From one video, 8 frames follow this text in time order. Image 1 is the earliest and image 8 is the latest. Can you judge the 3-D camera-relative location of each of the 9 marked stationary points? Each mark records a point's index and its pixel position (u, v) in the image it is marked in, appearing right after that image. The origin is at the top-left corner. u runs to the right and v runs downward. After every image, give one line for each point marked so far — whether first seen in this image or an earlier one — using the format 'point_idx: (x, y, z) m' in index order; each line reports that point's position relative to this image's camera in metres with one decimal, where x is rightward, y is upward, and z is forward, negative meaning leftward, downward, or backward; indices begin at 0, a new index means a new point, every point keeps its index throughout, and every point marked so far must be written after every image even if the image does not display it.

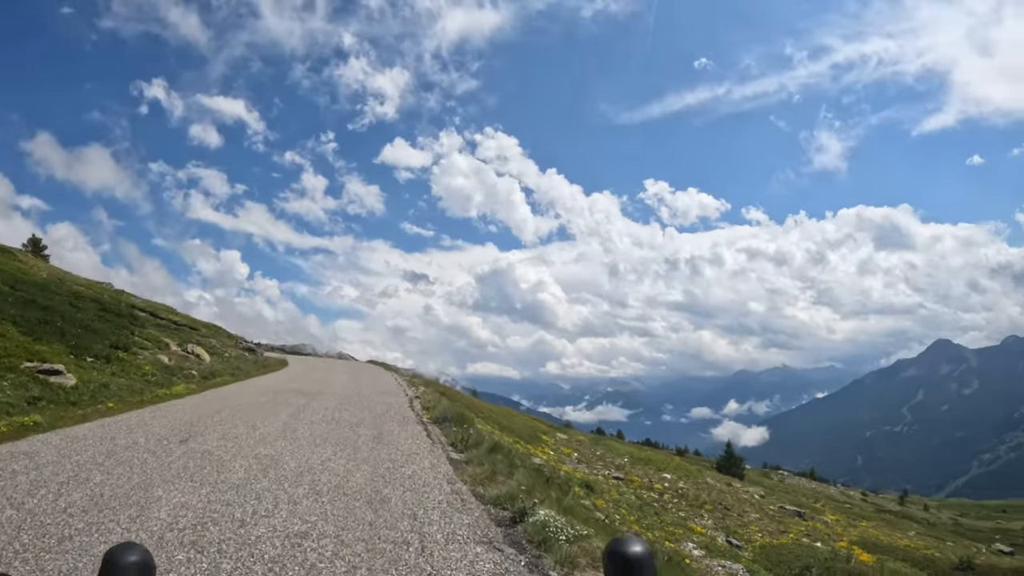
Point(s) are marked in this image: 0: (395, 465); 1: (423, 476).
0: (-3.1, -4.6, +15.3) m
1: (-2.2, -4.5, +14.0) m
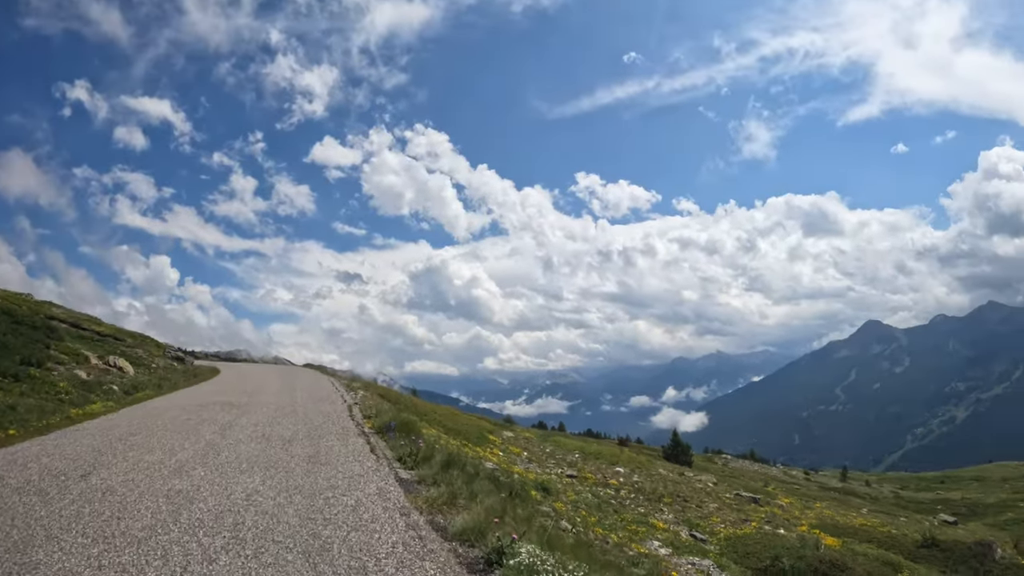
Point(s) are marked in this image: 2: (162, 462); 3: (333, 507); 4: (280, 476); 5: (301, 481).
0: (-3.9, -4.6, +13.2) m
1: (-2.9, -4.5, +11.9) m
2: (-10.6, -5.3, +17.7) m
3: (-3.6, -4.4, +11.8) m
4: (-6.0, -4.9, +15.1) m
5: (-5.1, -4.8, +14.3) m
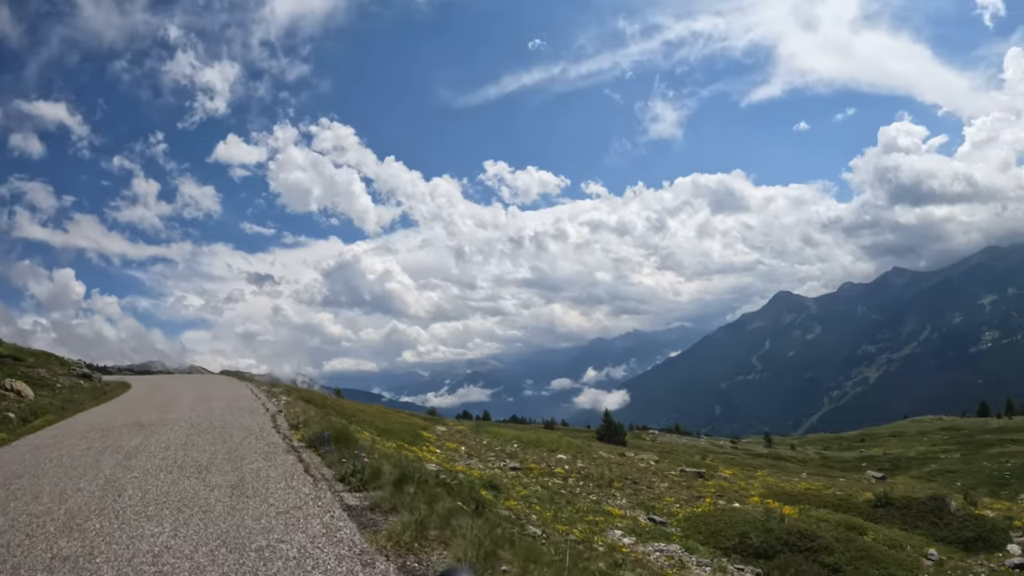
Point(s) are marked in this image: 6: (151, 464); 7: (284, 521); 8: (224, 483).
0: (-4.2, -4.4, +10.5) m
1: (-3.1, -4.2, +9.4) m
2: (-11.5, -5.4, +14.1) m
3: (-3.7, -4.2, +9.2) m
4: (-6.5, -4.7, +12.1) m
5: (-5.6, -4.6, +11.4) m
6: (-11.8, -5.7, +18.8) m
7: (-4.6, -4.6, +11.7) m
8: (-7.8, -5.2, +15.6) m
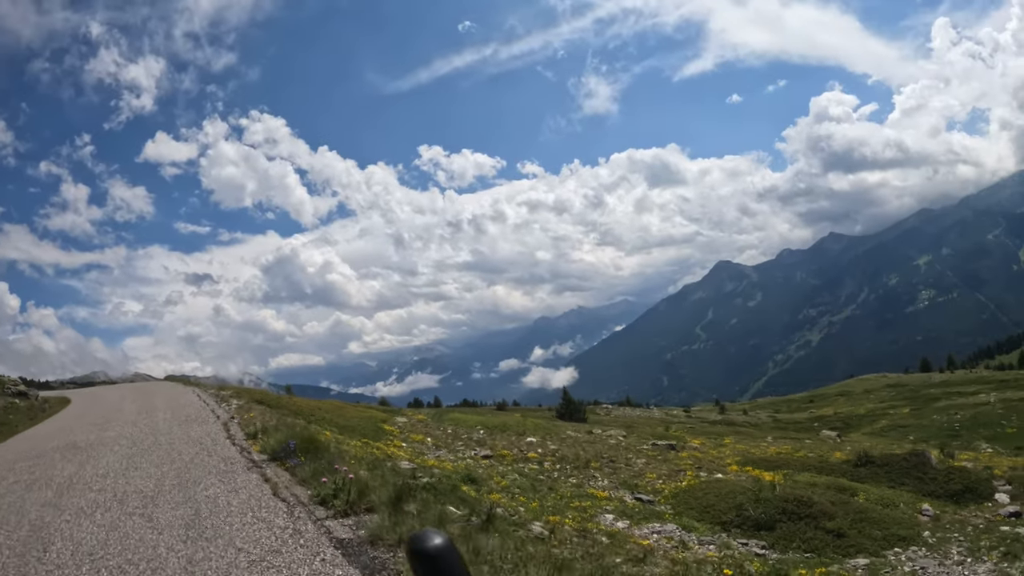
0: (-3.4, -4.3, +8.7) m
1: (-2.1, -4.1, +7.8) m
2: (-10.9, -5.6, +11.6) m
3: (-2.8, -4.1, +7.5) m
4: (-5.8, -4.7, +10.1) m
5: (-4.9, -4.6, +9.6) m
6: (-11.7, -5.8, +16.3) m
7: (-3.9, -4.5, +10.0) m
8: (-7.4, -5.2, +13.5) m
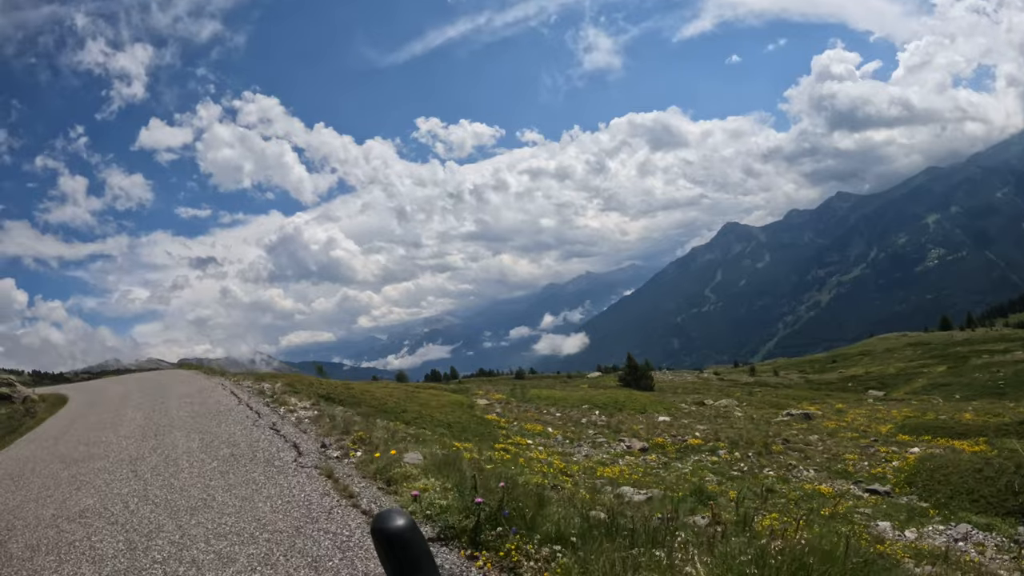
0: (+2.2, -5.5, +11.6) m
1: (+3.5, -5.2, +10.7) m
2: (-5.3, -6.9, +14.4) m
3: (+2.8, -5.3, +10.4) m
4: (-0.2, -5.9, +13.0) m
5: (+0.8, -5.8, +12.4) m
6: (-6.2, -6.9, +19.1) m
7: (+1.7, -5.6, +12.8) m
8: (-1.8, -6.3, +16.3) m
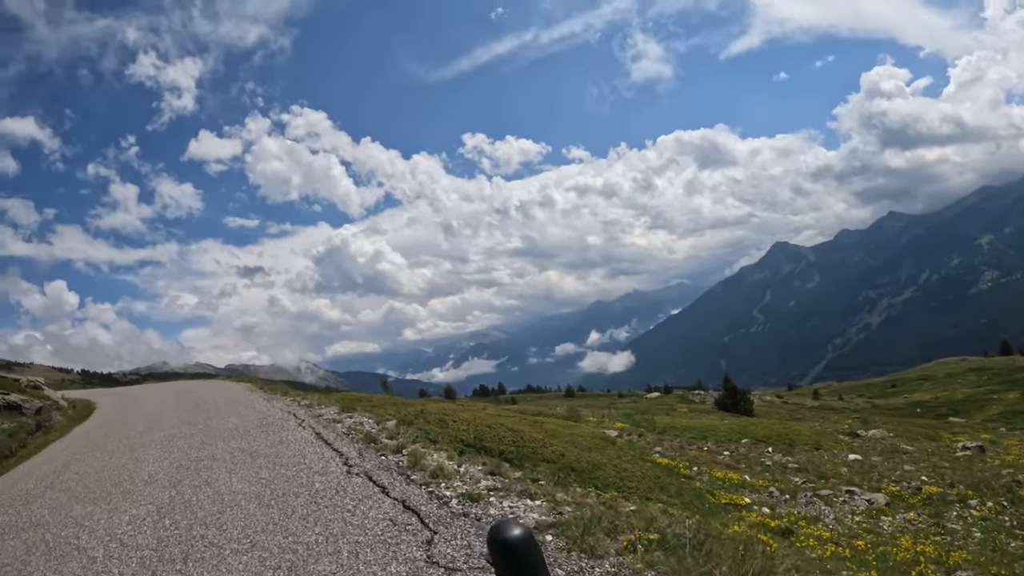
0: (+9.2, -9.1, +13.3) m
1: (+10.4, -8.8, +12.3) m
2: (+1.8, -10.4, +16.4) m
3: (+9.8, -8.9, +12.0) m
4: (+6.8, -9.5, +14.8) m
5: (+7.8, -9.3, +14.2) m
6: (+1.1, -10.4, +21.1) m
7: (+8.7, -9.2, +14.6) m
8: (+5.3, -9.8, +18.2) m
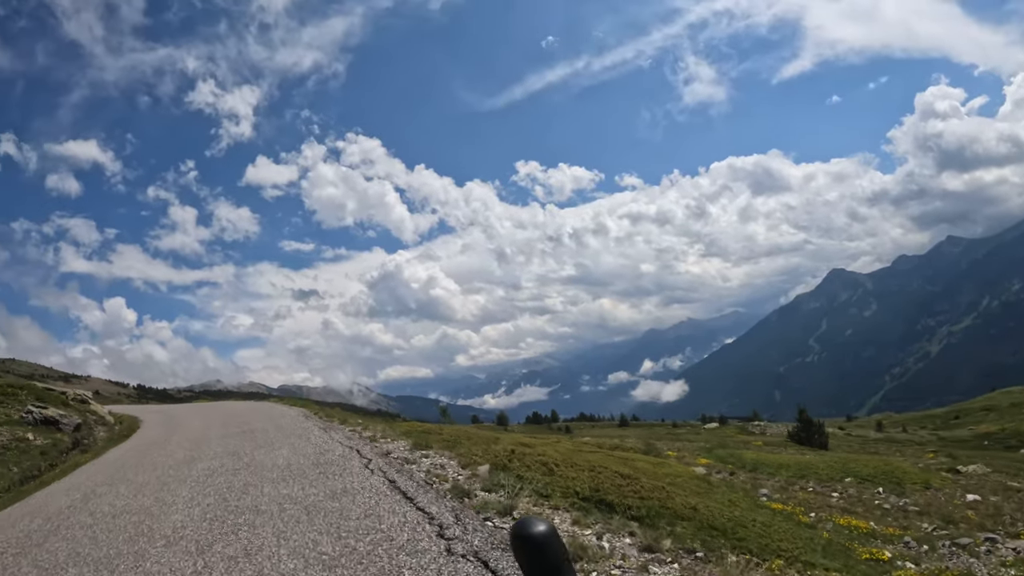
0: (+16.4, -12.8, +13.2) m
1: (+17.6, -12.5, +12.1) m
2: (+9.2, -14.2, +16.6) m
3: (+16.9, -12.6, +11.9) m
4: (+14.1, -13.2, +14.7) m
5: (+15.0, -13.1, +14.1) m
6: (+8.8, -14.3, +21.4) m
7: (+16.0, -13.0, +14.4) m
8: (+12.8, -13.7, +18.2) m
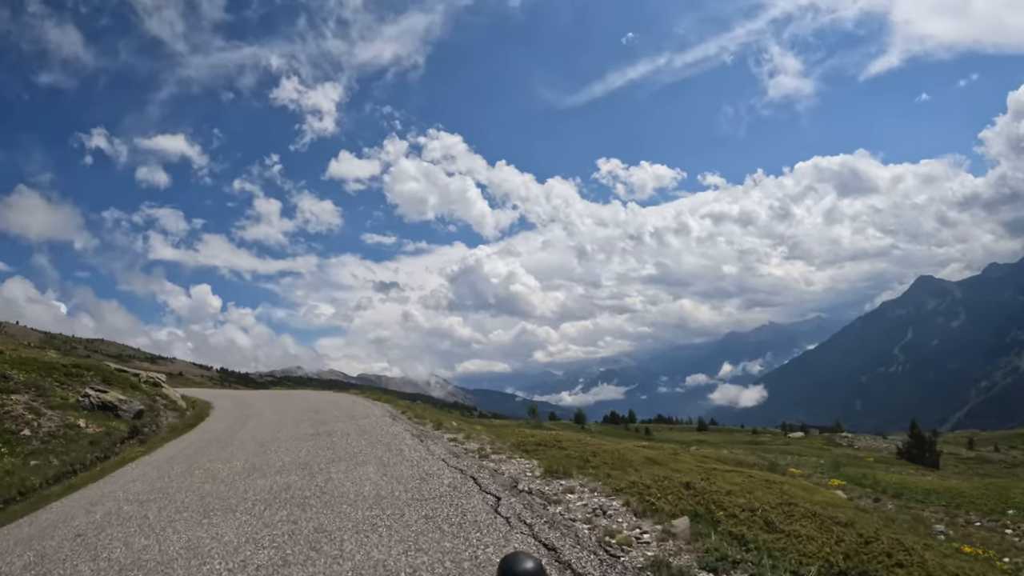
0: (+21.8, -12.2, +5.5) m
1: (+22.9, -12.0, +4.3) m
2: (+15.0, -13.4, +9.8) m
3: (+22.2, -12.0, +4.2) m
4: (+19.7, -12.6, +7.3) m
5: (+20.6, -12.4, +6.6) m
6: (+15.2, -13.5, +14.6) m
7: (+21.6, -12.4, +6.8) m
8: (+18.9, -13.0, +11.0) m
